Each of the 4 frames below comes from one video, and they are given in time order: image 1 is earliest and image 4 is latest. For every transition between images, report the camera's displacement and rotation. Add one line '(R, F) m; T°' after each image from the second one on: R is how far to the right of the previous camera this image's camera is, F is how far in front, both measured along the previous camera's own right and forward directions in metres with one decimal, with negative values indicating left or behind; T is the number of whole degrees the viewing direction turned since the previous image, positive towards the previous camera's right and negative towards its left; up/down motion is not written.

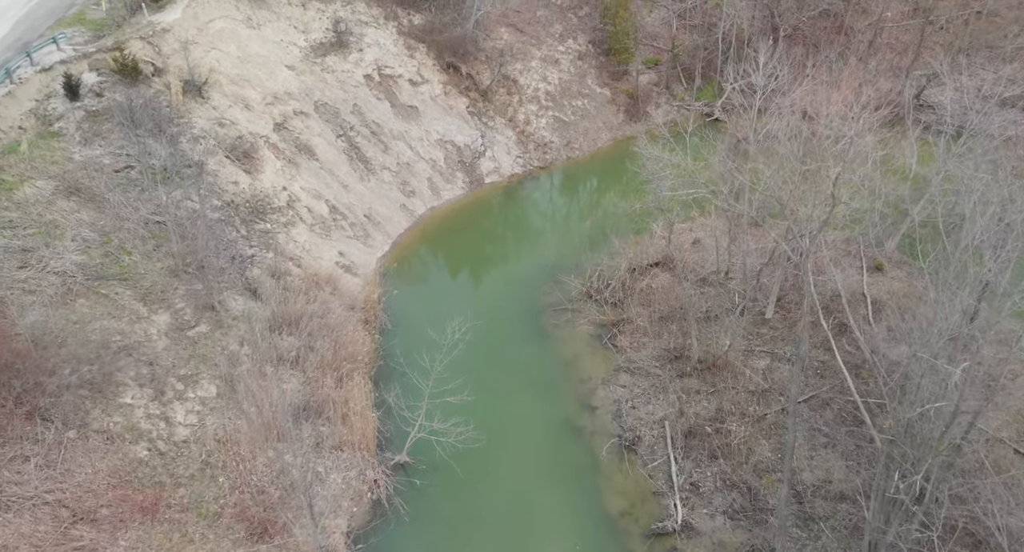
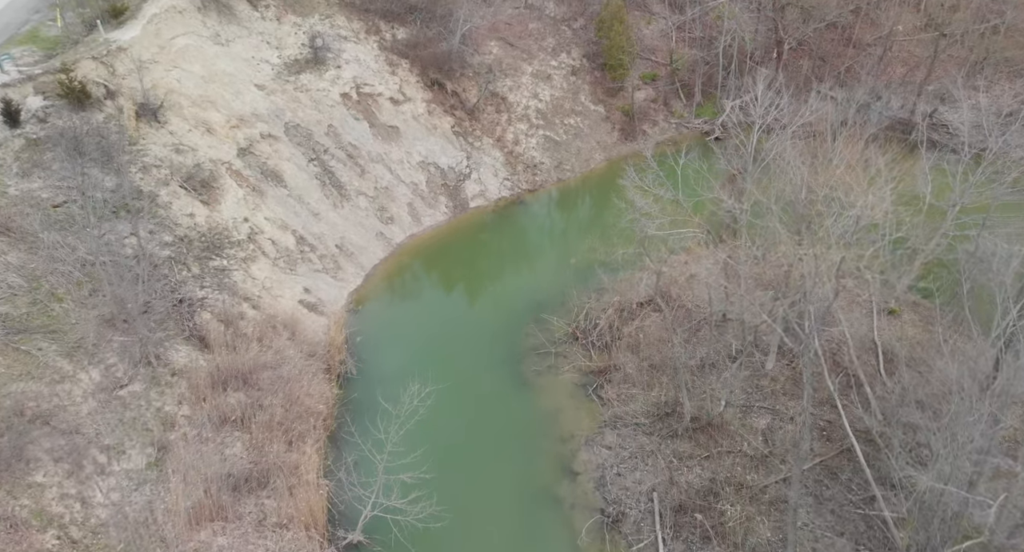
(+0.8, +1.9) m; 0°
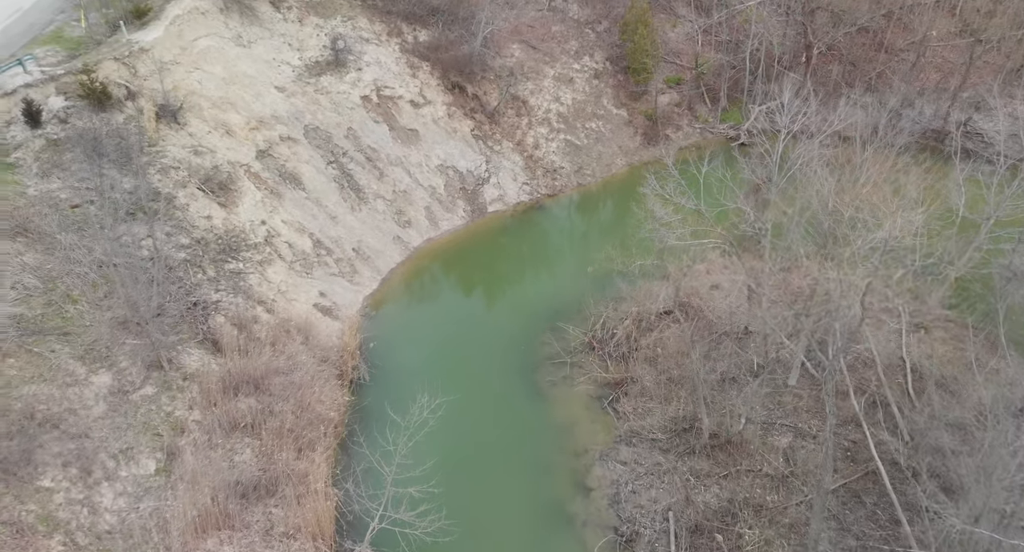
(+0.1, +0.3) m; -2°
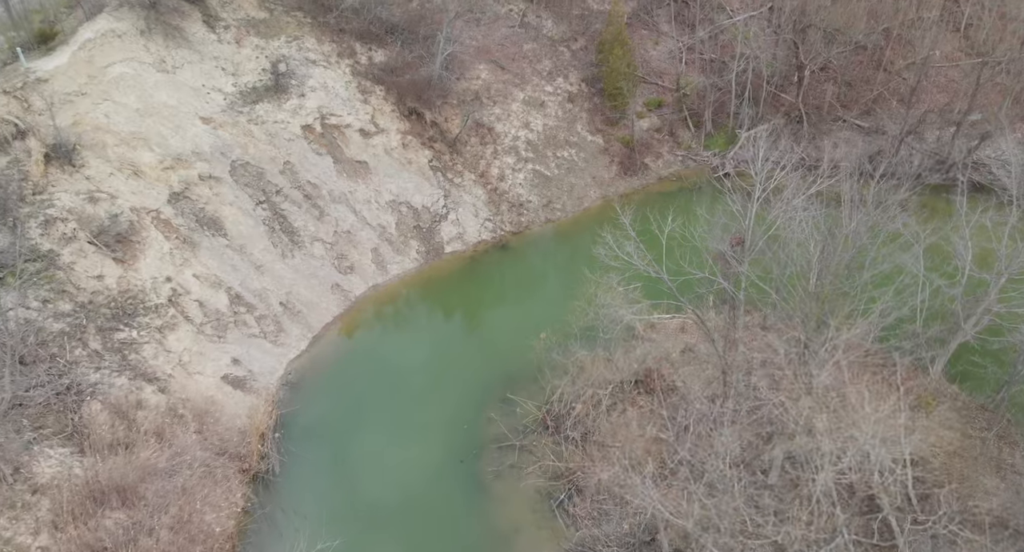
(+1.5, +2.9) m; 0°
